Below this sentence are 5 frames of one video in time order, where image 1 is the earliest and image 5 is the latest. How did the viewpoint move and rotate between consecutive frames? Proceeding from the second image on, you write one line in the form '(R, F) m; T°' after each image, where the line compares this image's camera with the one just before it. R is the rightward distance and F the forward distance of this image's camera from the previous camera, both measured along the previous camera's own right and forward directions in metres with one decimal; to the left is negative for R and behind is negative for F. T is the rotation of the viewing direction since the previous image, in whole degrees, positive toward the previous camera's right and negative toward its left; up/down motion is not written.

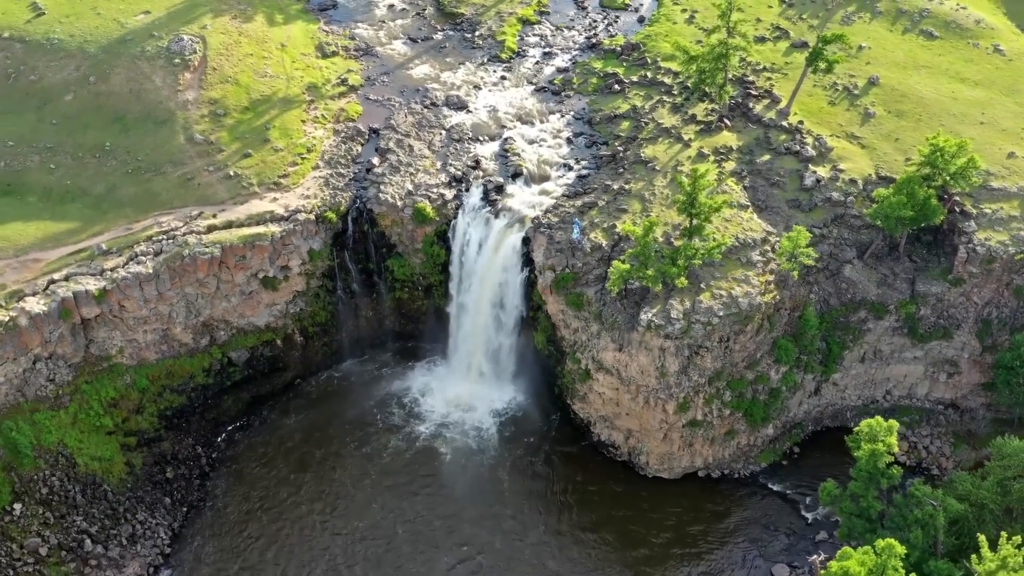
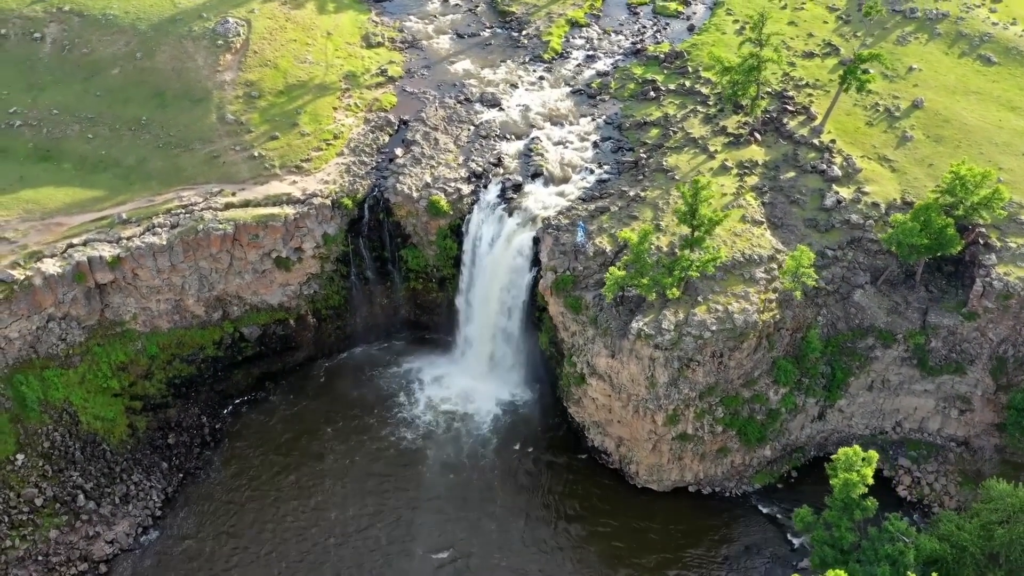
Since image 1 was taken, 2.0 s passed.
(+2.4, +0.2) m; -3°
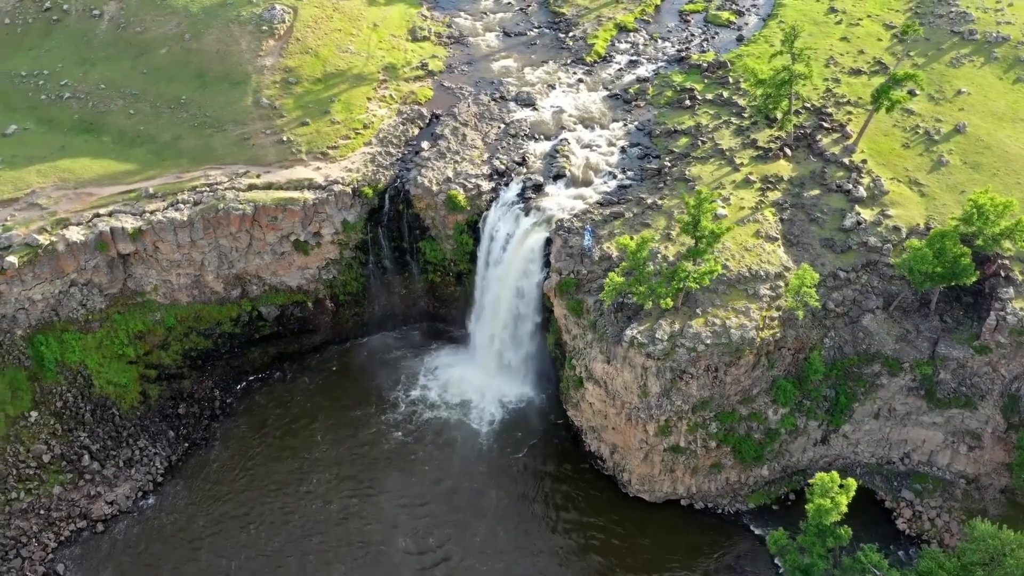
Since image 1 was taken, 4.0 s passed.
(+2.1, -0.1) m; -3°
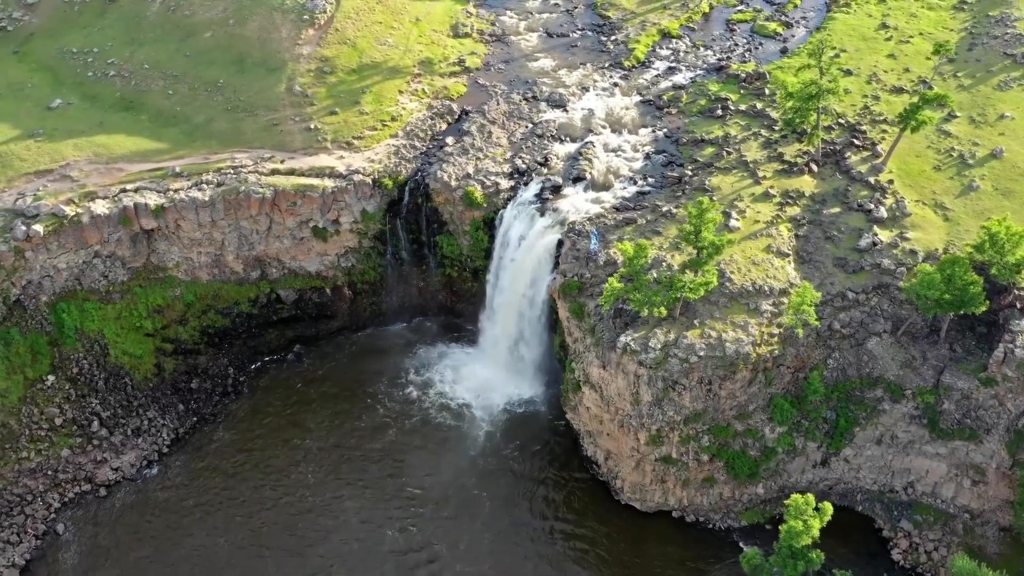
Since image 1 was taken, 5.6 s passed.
(+1.9, -0.2) m; -3°
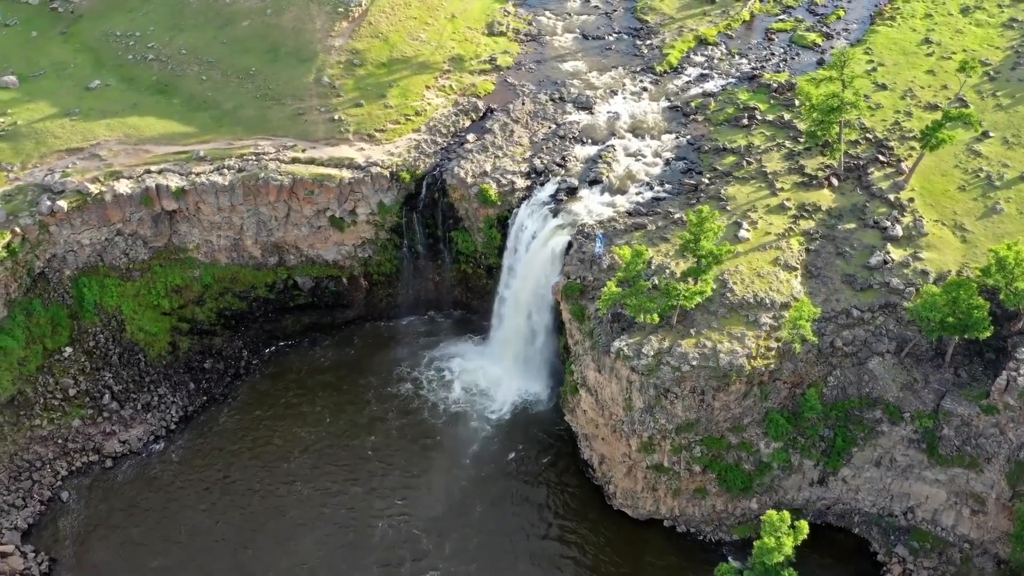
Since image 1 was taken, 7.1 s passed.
(+1.6, -0.3) m; -3°
